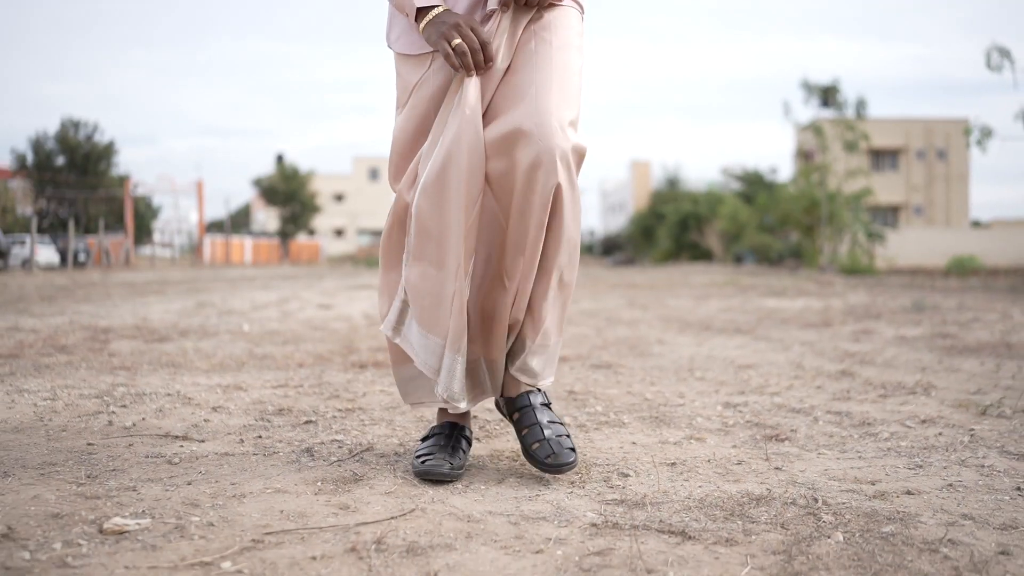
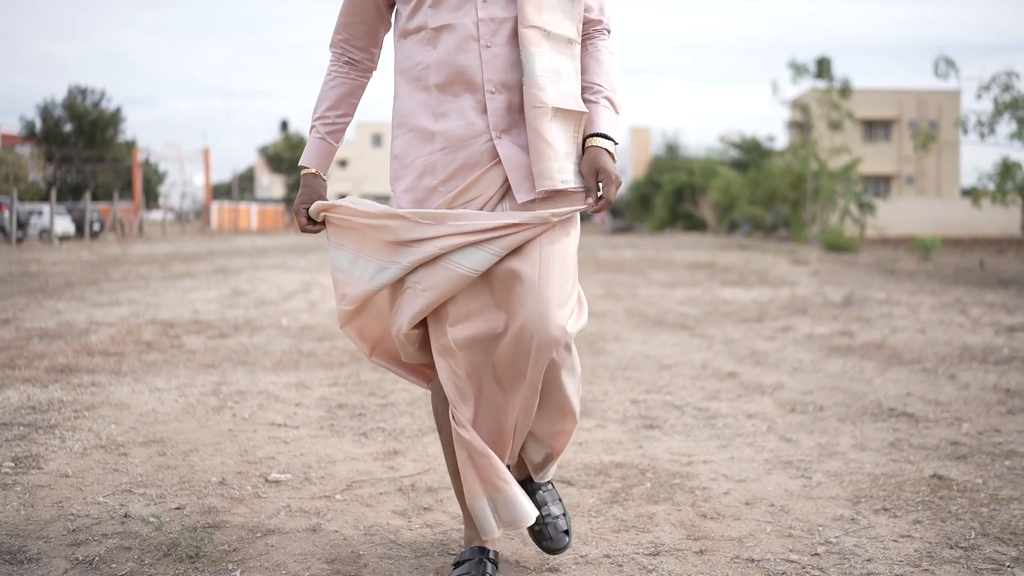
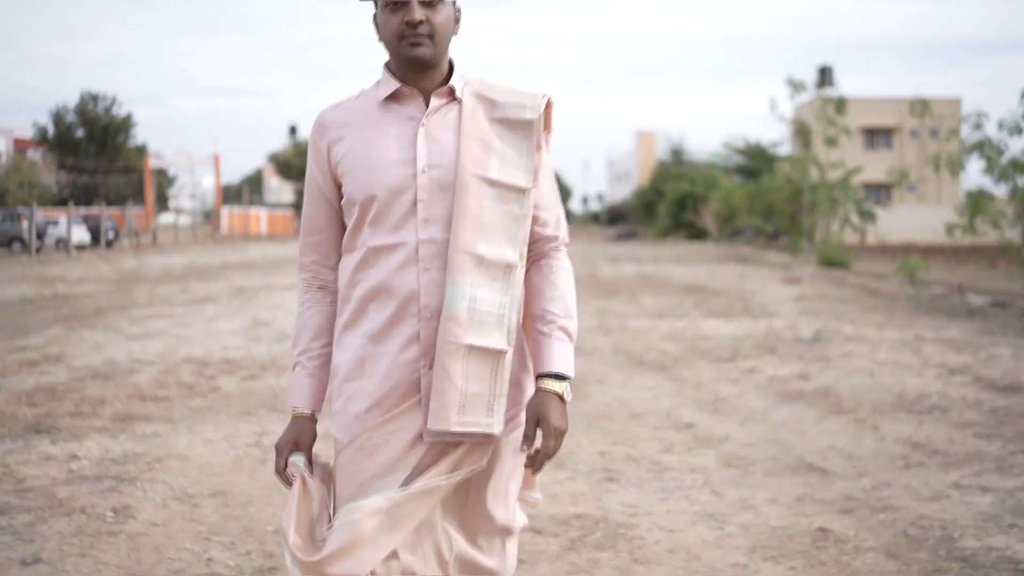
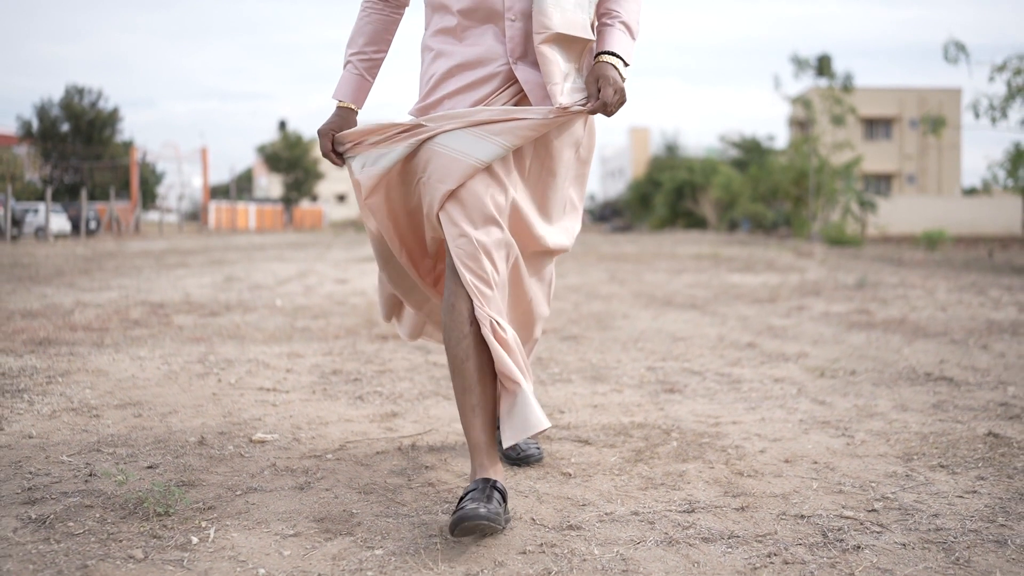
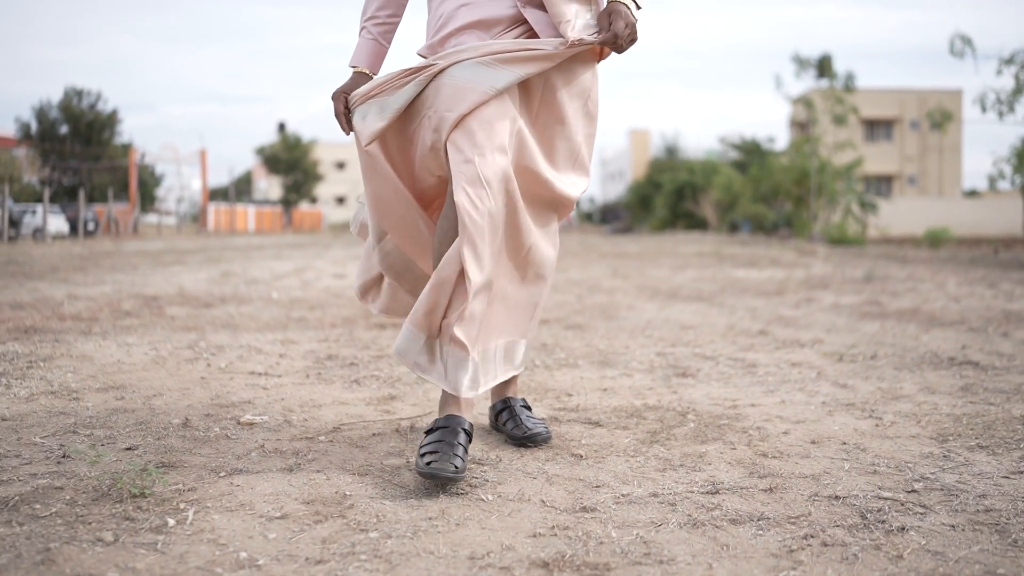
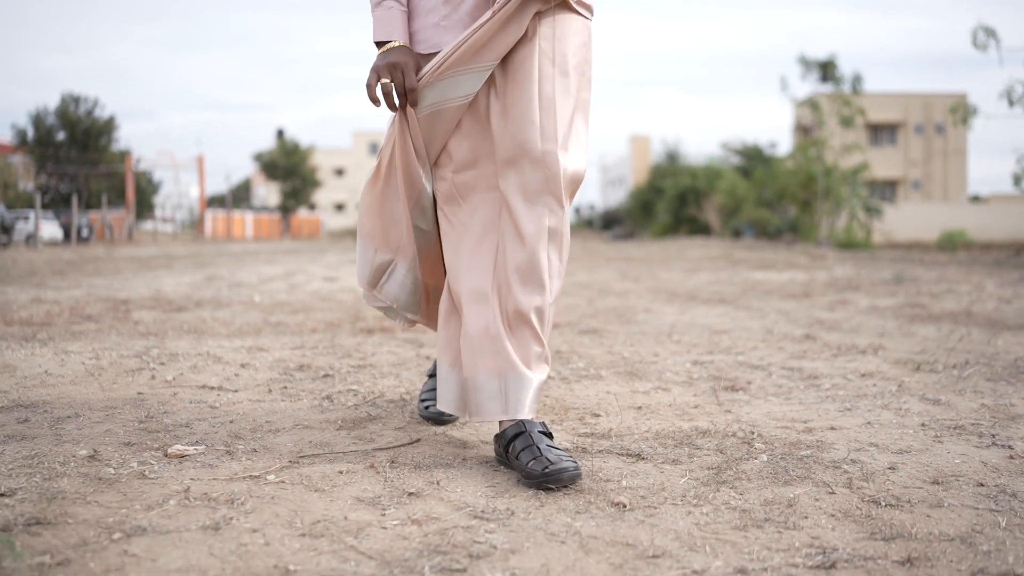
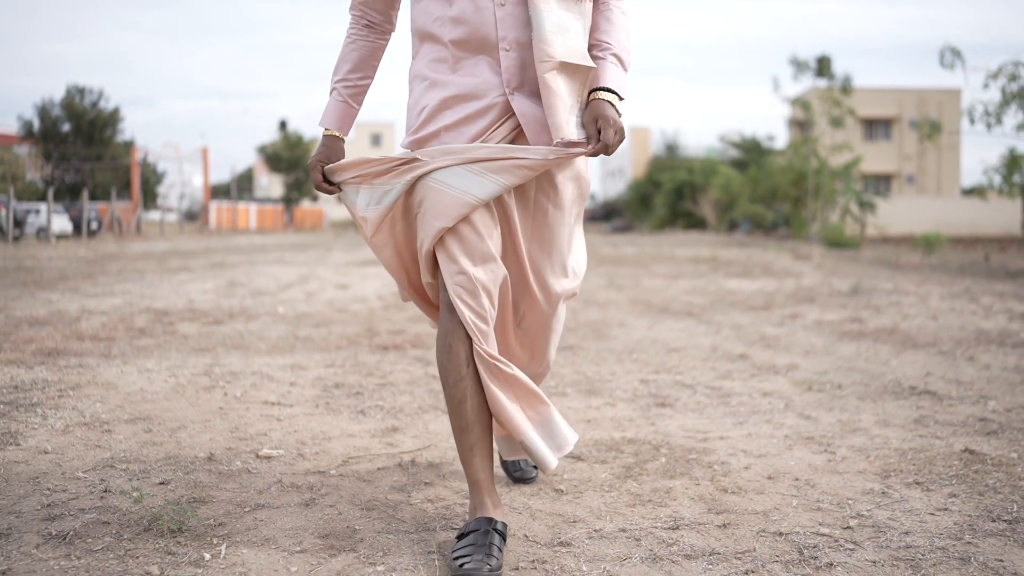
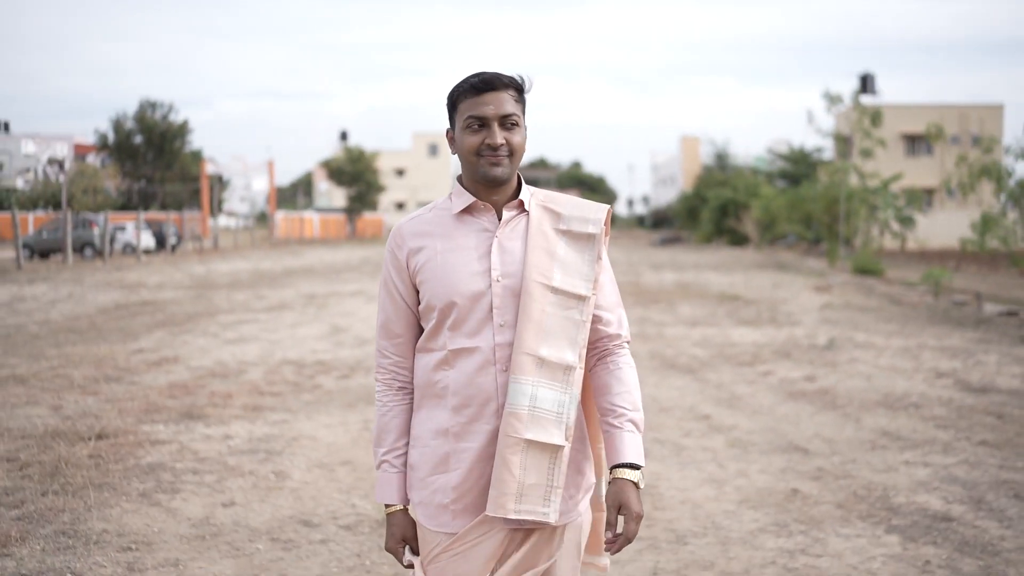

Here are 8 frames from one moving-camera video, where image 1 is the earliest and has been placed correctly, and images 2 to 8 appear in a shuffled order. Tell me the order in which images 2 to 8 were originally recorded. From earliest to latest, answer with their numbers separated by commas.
6, 5, 4, 7, 2, 3, 8
